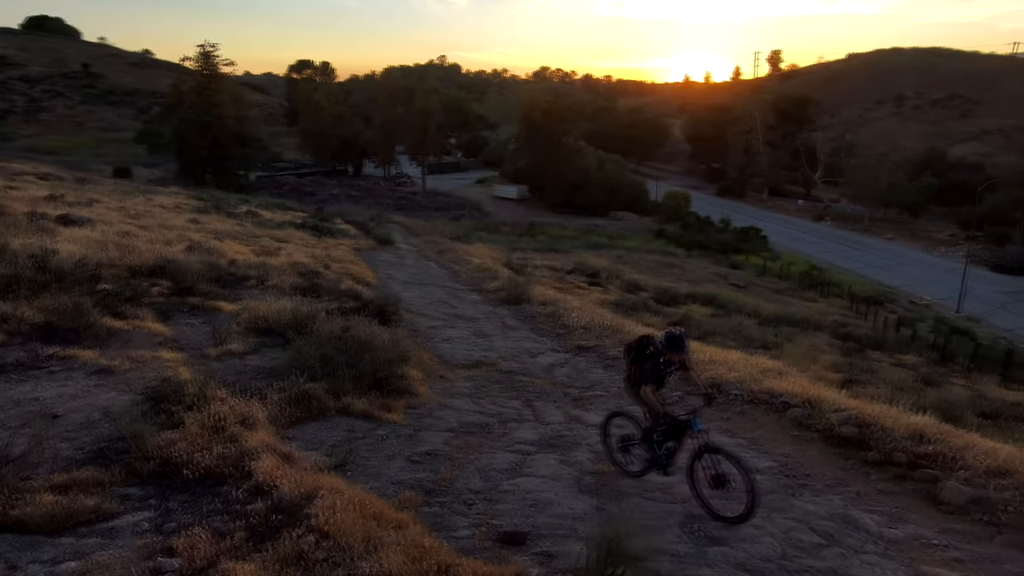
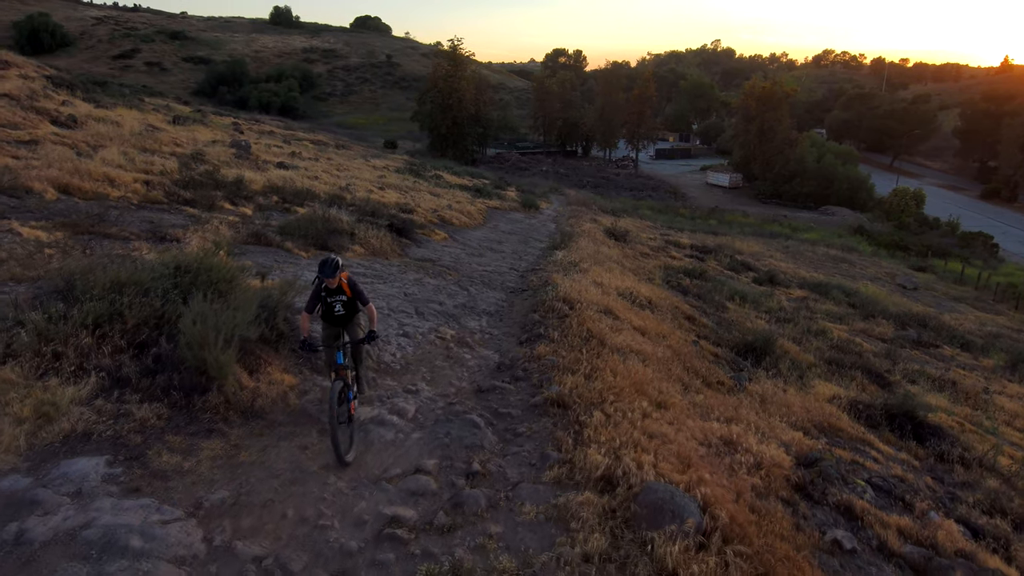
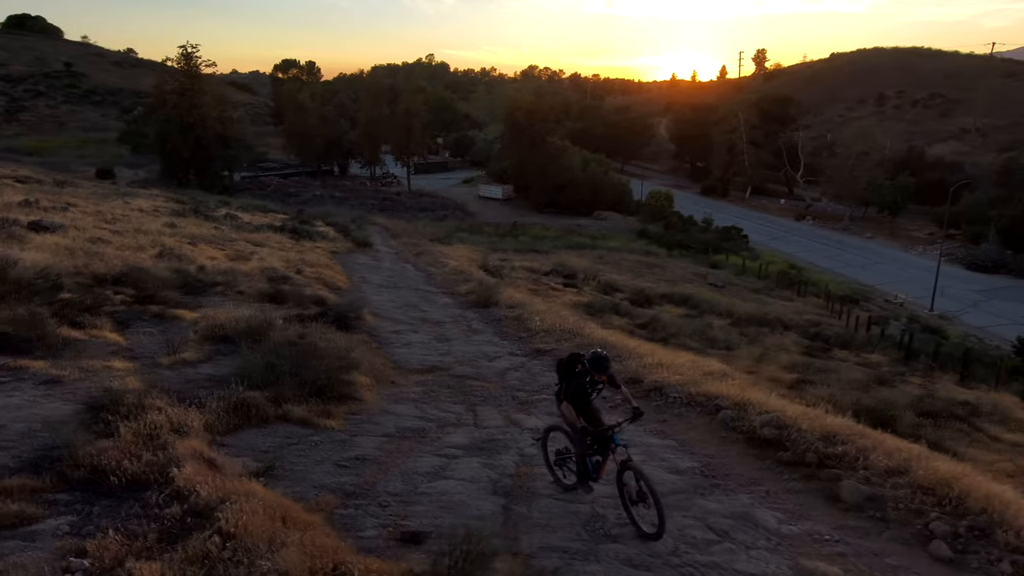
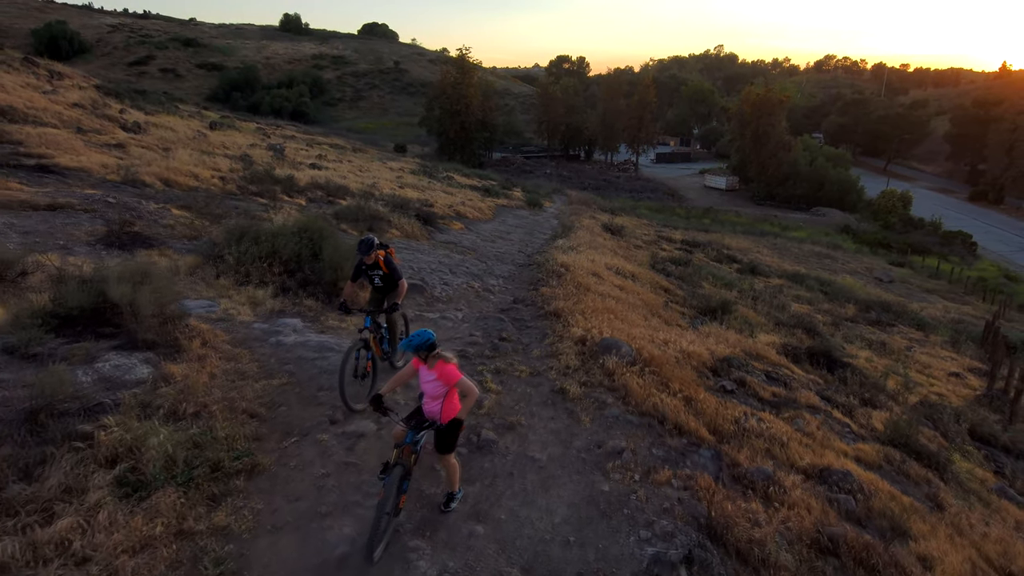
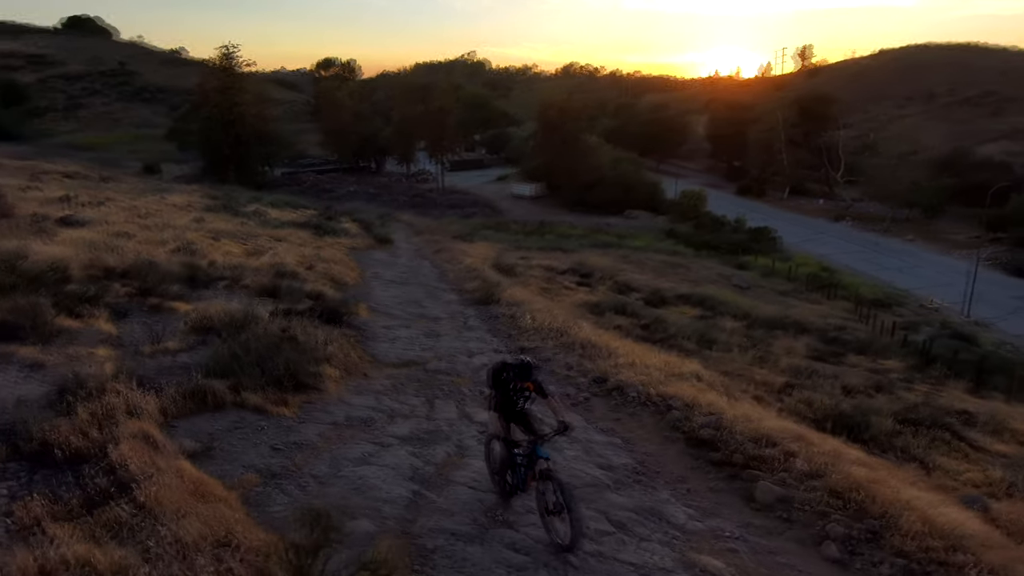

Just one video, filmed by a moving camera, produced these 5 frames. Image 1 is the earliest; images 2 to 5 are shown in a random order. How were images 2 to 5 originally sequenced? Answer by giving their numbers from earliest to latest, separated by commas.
3, 5, 2, 4
